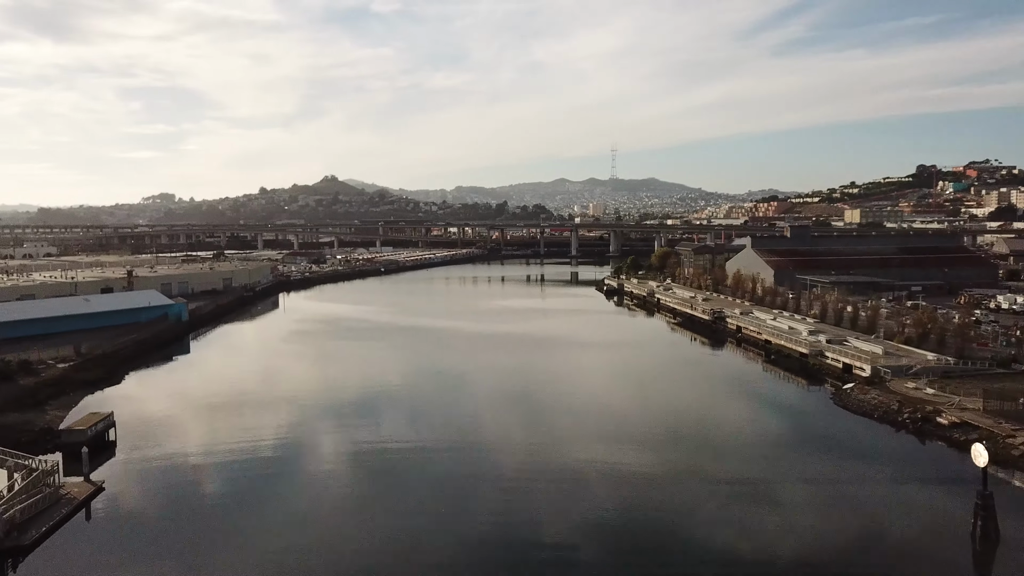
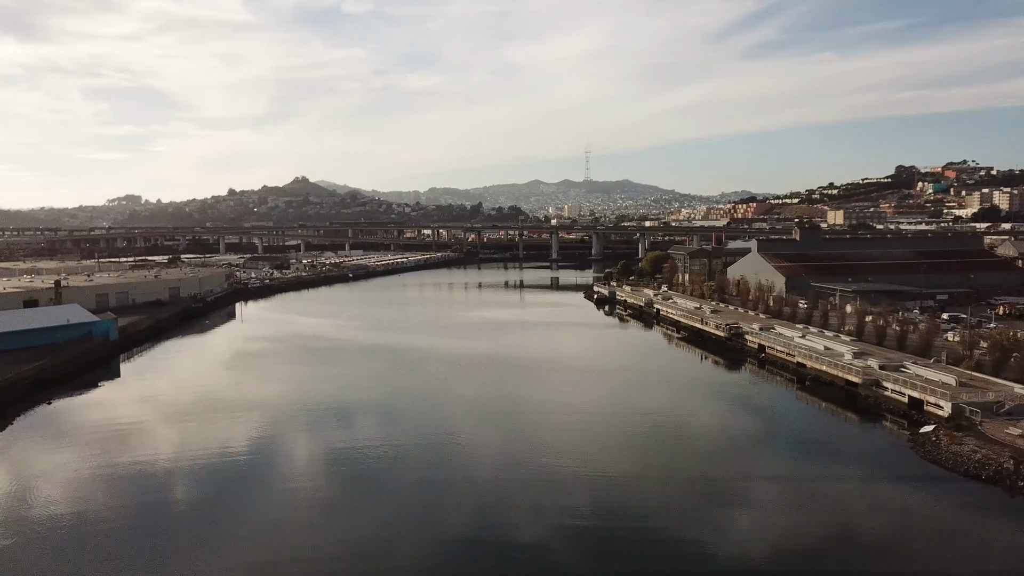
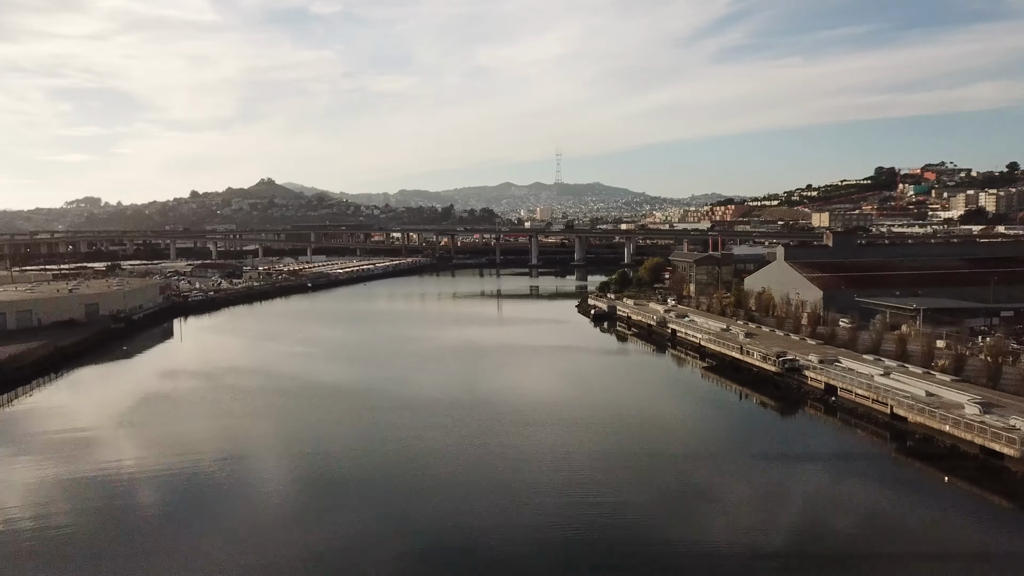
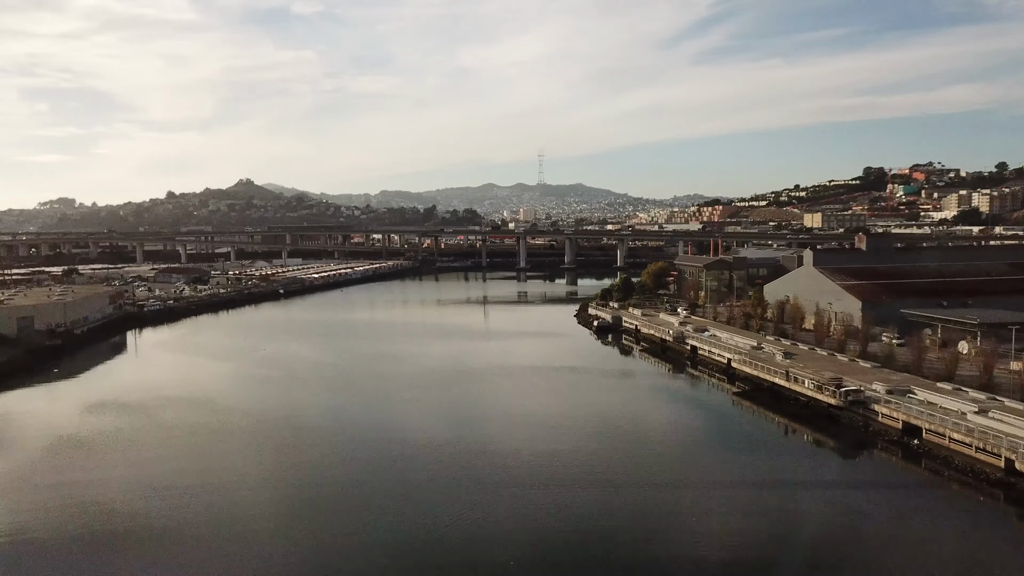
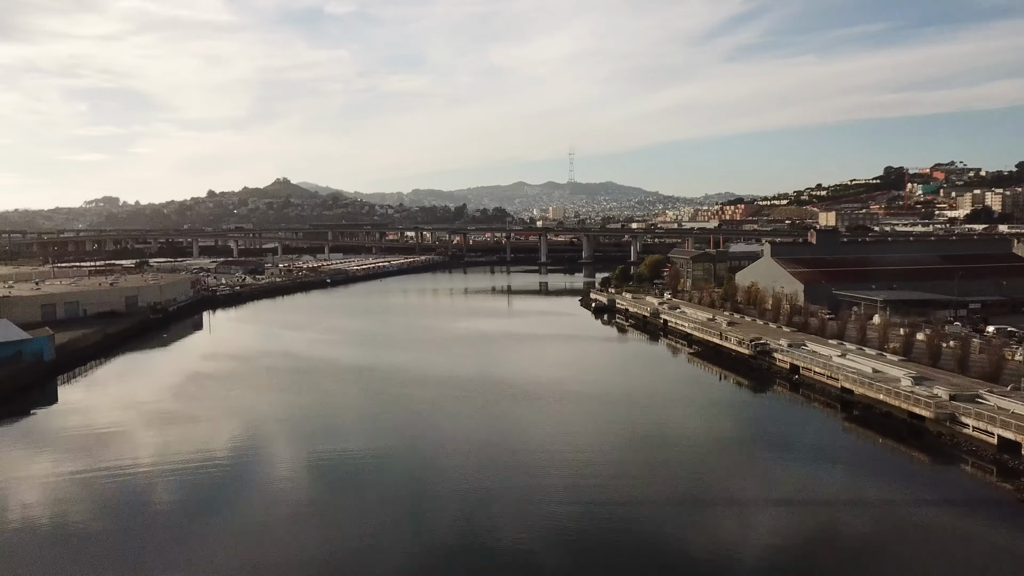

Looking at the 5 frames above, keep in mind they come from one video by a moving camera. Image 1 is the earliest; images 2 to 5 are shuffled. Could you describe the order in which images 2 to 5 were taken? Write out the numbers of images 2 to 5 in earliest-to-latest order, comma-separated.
2, 5, 3, 4
